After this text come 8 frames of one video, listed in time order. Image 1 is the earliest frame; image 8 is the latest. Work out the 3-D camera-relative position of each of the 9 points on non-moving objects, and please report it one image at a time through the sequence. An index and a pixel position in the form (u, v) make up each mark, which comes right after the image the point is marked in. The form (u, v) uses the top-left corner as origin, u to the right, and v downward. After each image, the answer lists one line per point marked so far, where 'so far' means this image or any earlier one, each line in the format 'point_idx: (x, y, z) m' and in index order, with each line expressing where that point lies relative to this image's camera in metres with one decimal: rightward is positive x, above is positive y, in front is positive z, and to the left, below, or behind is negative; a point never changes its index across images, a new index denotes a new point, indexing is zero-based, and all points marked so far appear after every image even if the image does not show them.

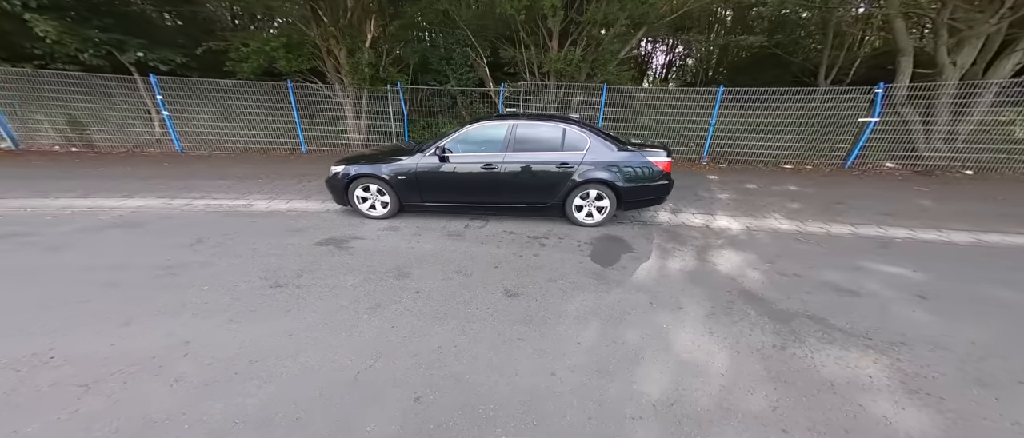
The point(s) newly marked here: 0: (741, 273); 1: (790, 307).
0: (+2.3, -0.5, +3.2) m
1: (+2.3, -0.7, +2.8) m
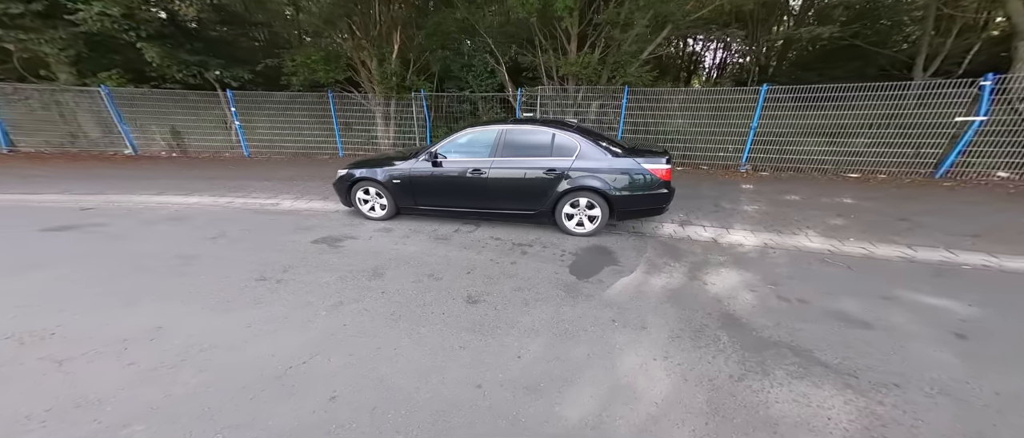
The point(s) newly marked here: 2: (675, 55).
0: (+2.0, -0.7, +2.9) m
1: (+1.9, -0.8, +2.4) m
2: (+5.7, +5.7, +11.0) m
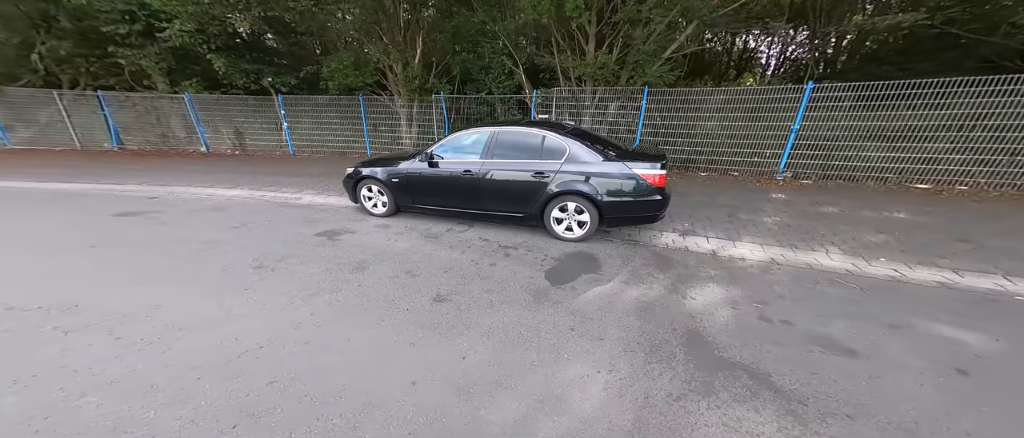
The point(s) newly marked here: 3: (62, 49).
0: (+1.7, -0.8, +2.7) m
1: (+1.5, -0.9, +2.2) m
2: (+6.5, +5.4, +10.2) m
3: (-14.3, +5.4, +10.3) m
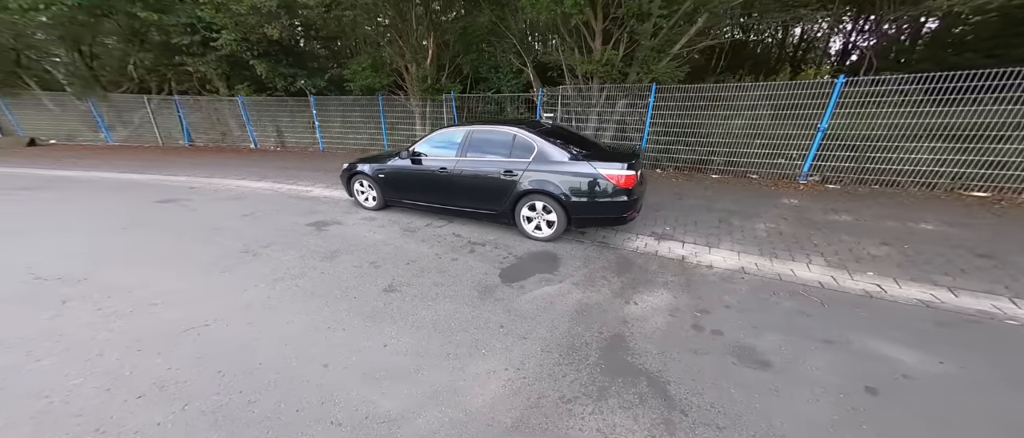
0: (+1.1, -0.8, +2.6) m
1: (+0.9, -0.9, +2.1) m
2: (+7.0, +5.3, +9.5) m
3: (-13.7, +6.0, +12.0) m
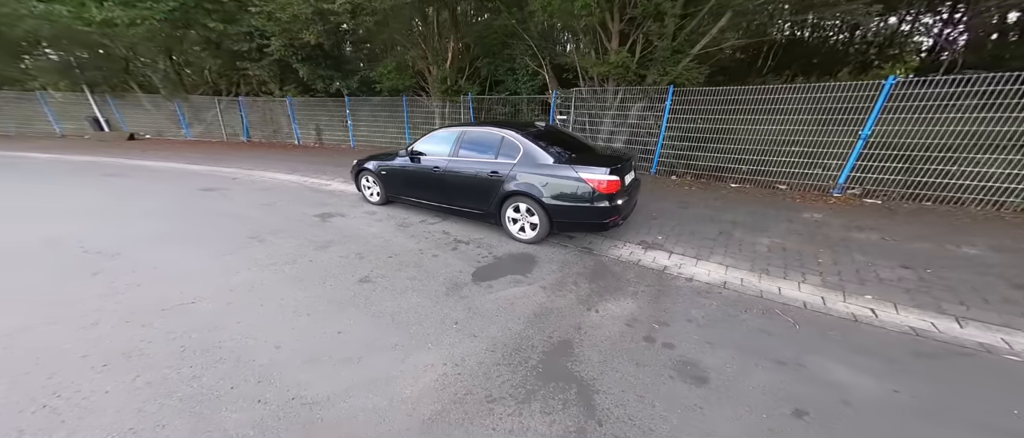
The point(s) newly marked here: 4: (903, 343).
0: (+0.7, -0.8, +2.5) m
1: (+0.5, -1.0, +2.0) m
2: (+7.6, +4.9, +8.8) m
3: (-12.7, +6.5, +13.4) m
4: (+2.4, -0.8, +2.0) m
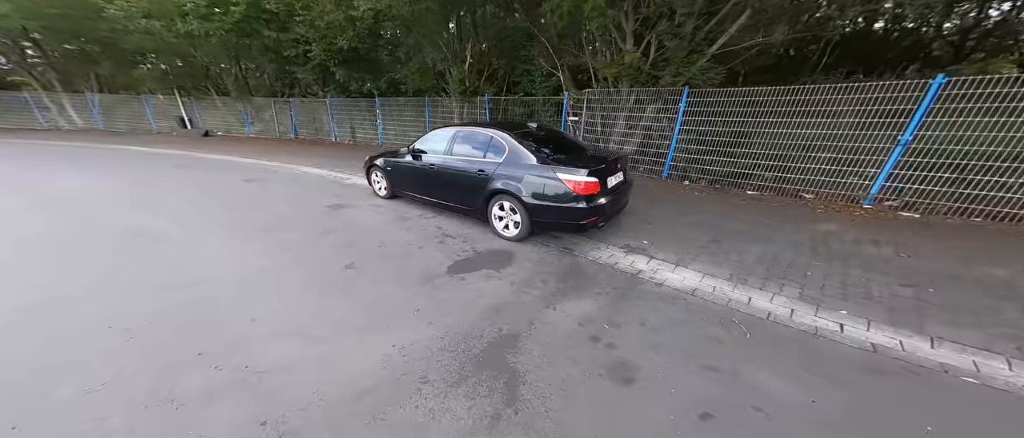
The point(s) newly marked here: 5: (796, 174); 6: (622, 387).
0: (+0.3, -0.8, +2.5) m
1: (0.0, -0.9, +2.1) m
2: (+8.1, +4.6, +8.1) m
3: (-11.5, +7.0, +14.8) m
4: (+2.0, -0.9, +1.9) m
5: (+5.1, +0.8, +5.7) m
6: (+0.6, -1.0, +1.9) m
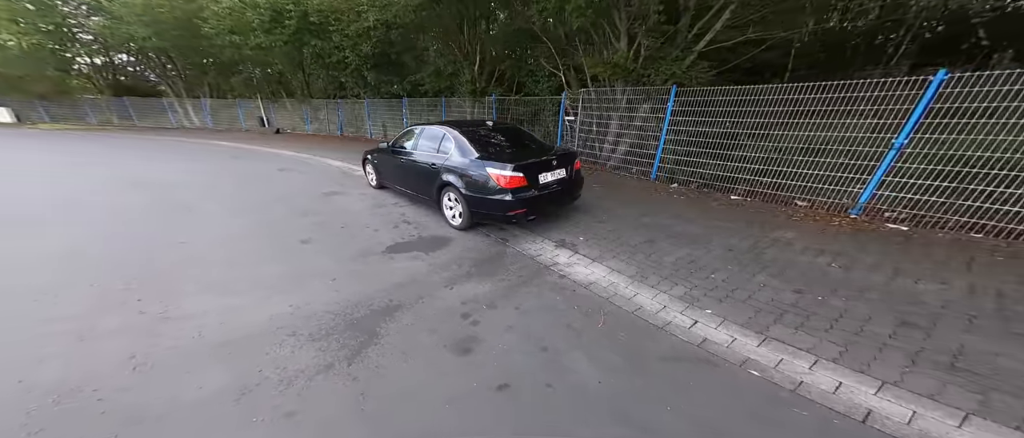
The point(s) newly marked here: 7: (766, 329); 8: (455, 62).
0: (-0.6, -0.7, +2.8) m
1: (-1.0, -0.8, +2.4) m
2: (+8.0, +4.3, +7.3) m
3: (-10.4, +7.6, +16.5) m
4: (+1.0, -0.8, +1.9) m
5: (+4.6, +0.7, +5.4) m
6: (-0.4, -0.9, +2.1) m
7: (+1.7, -0.7, +2.1) m
8: (-1.9, +5.1, +9.9) m
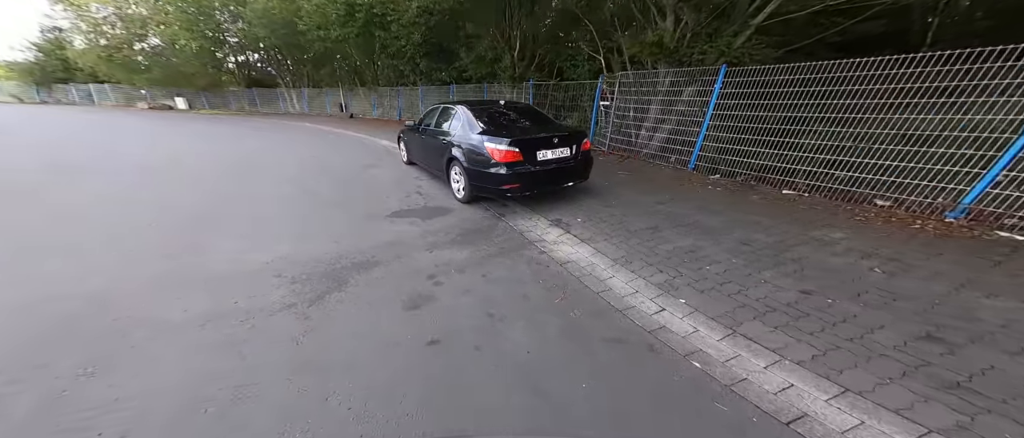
0: (-0.9, -0.4, +2.8) m
1: (-1.3, -0.5, +2.6) m
2: (+8.7, +4.0, +5.7) m
3: (-7.6, +8.9, +17.7) m
4: (+0.5, -0.7, +1.8) m
5: (+4.8, +0.7, +4.5) m
6: (-0.8, -0.6, +2.2) m
7: (+1.3, -0.6, +1.7) m
8: (-0.6, +5.6, +9.9) m
